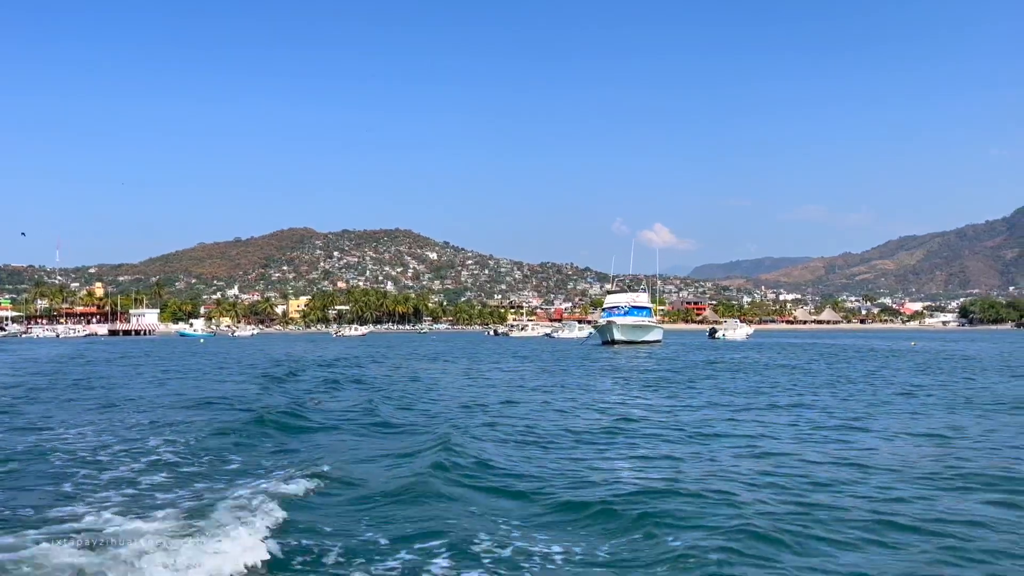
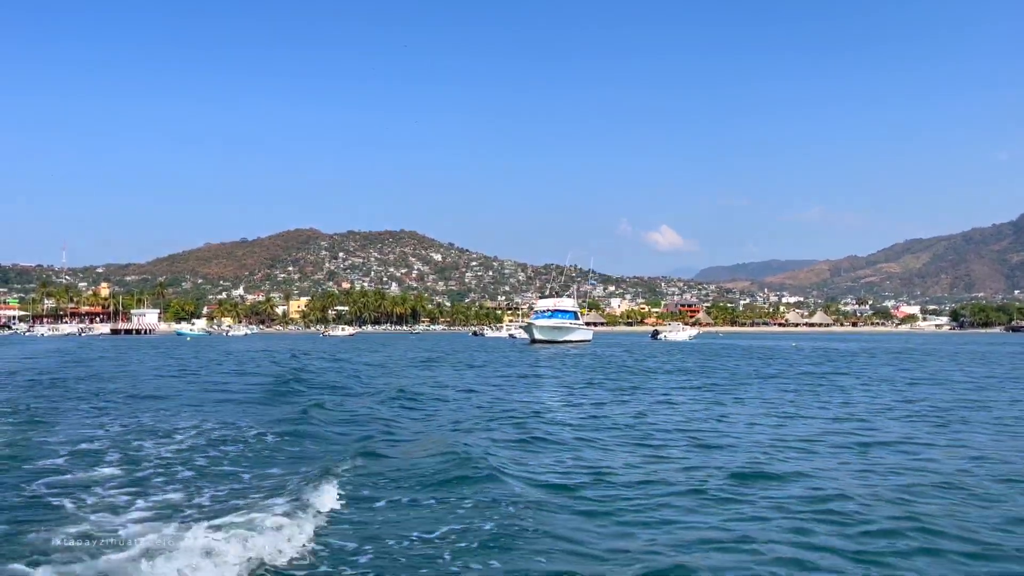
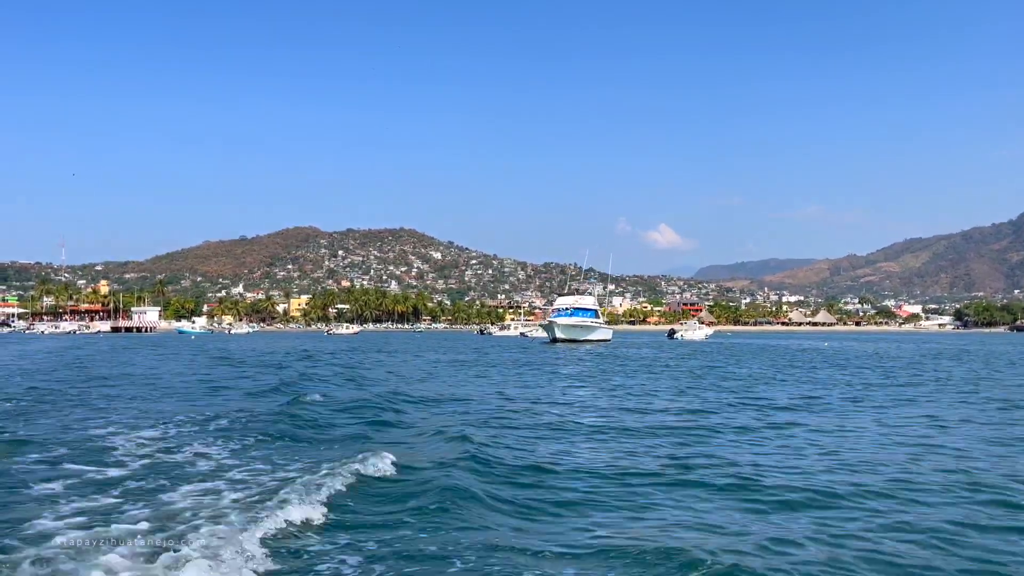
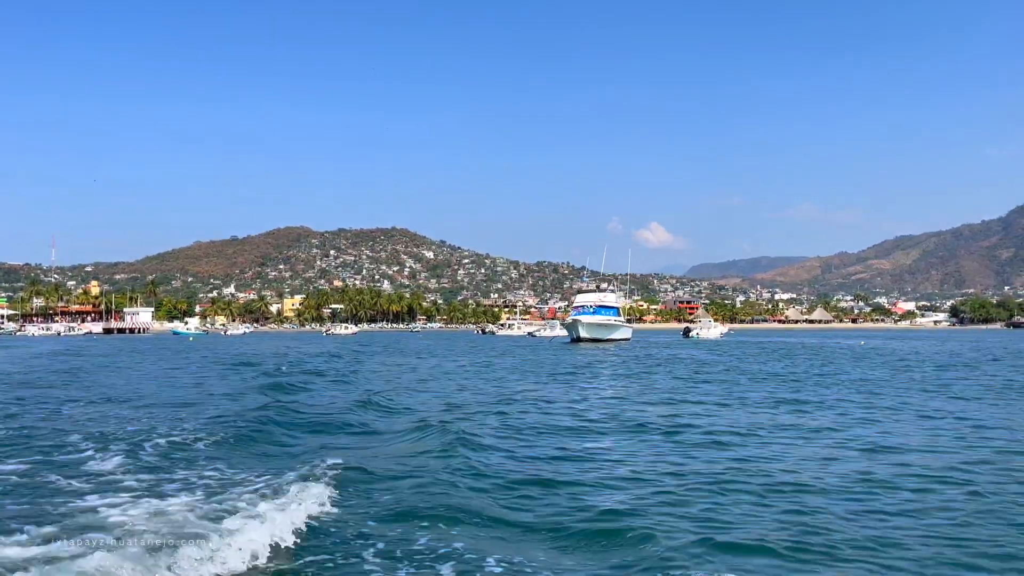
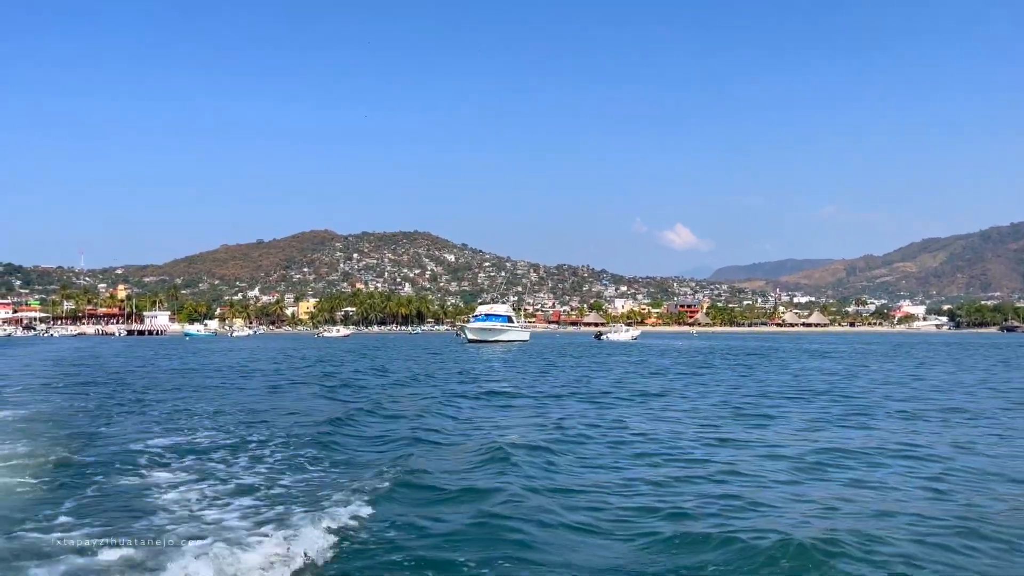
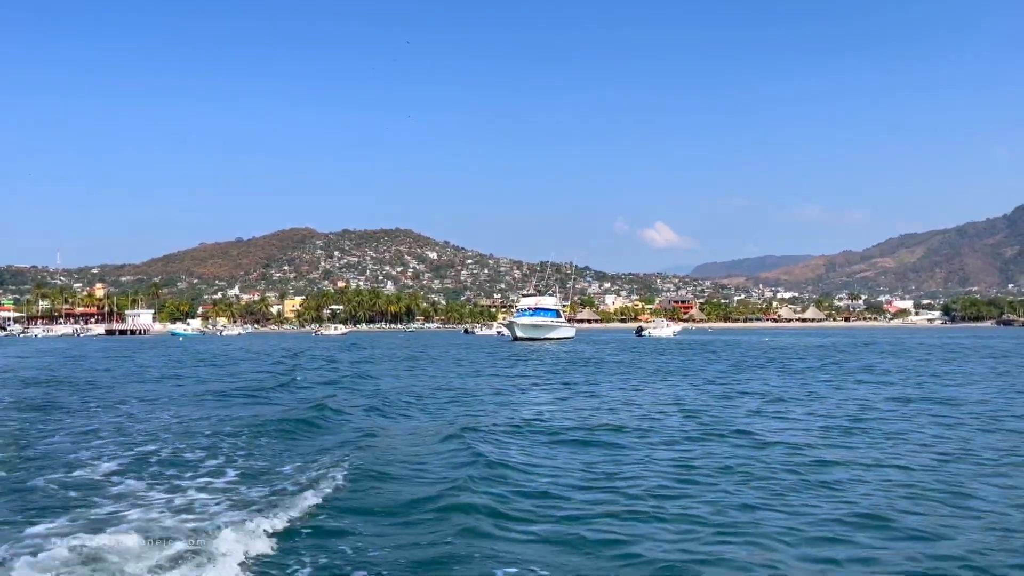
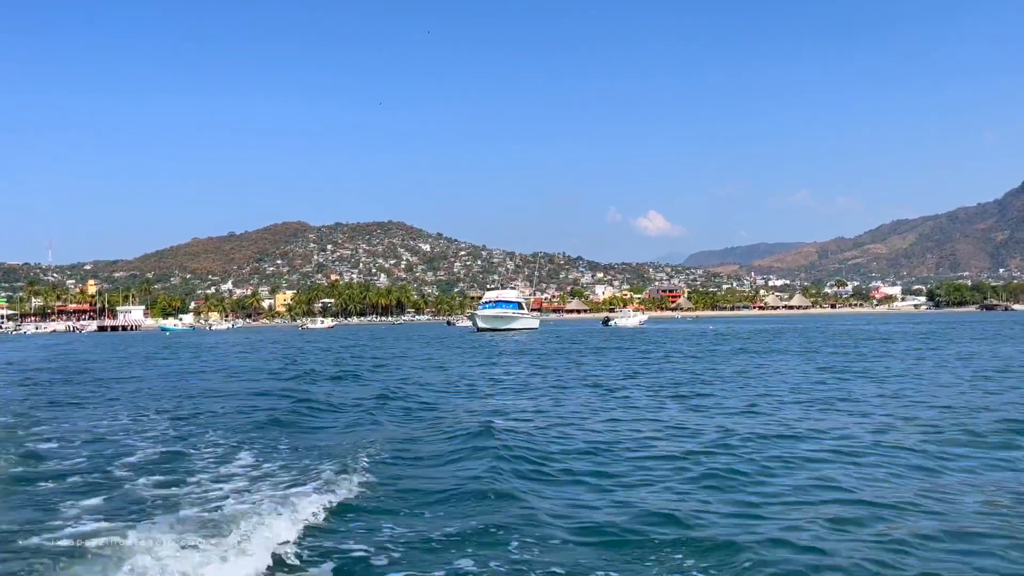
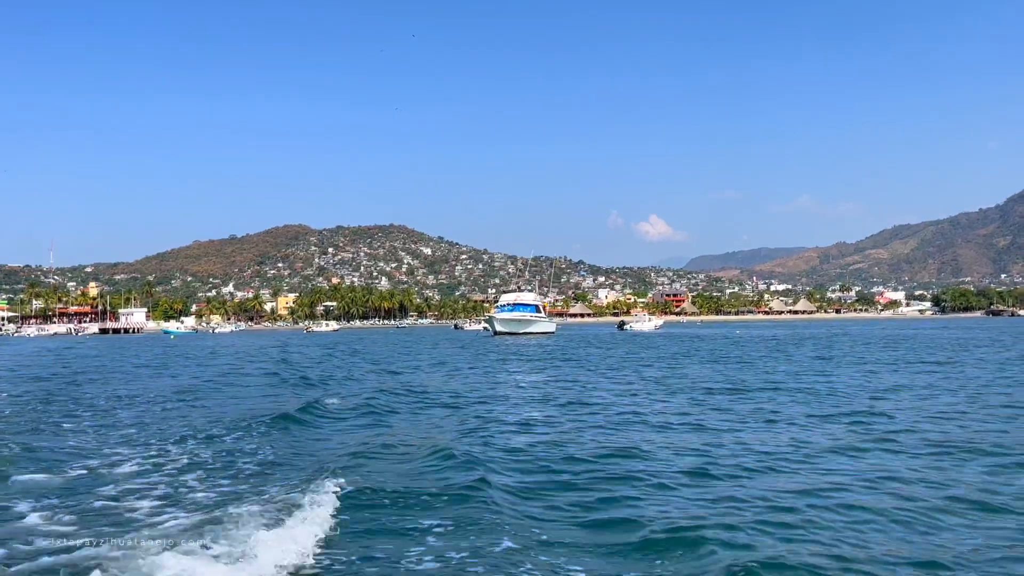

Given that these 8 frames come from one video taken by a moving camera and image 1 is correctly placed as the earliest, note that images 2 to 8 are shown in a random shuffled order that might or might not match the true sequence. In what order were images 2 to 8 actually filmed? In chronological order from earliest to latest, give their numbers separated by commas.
4, 3, 2, 6, 8, 7, 5
